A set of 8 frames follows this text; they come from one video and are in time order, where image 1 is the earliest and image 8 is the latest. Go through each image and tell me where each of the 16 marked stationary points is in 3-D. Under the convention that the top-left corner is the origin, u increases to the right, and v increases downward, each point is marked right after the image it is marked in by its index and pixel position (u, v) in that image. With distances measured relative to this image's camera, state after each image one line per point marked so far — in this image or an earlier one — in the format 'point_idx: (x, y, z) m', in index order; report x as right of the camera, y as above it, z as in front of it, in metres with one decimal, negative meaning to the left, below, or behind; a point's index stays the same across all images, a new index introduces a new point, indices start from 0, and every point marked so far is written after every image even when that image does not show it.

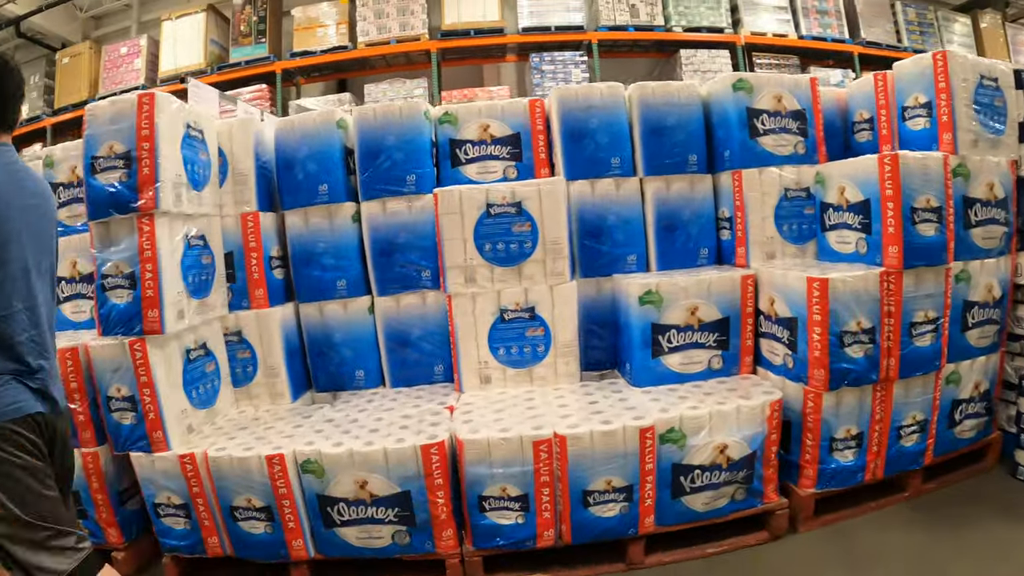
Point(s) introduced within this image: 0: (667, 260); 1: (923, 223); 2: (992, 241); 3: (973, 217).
0: (+0.3, +0.1, +2.6) m
1: (+0.9, +0.1, +2.0) m
2: (+1.2, +0.1, +2.0) m
3: (+1.1, +0.2, +2.0) m
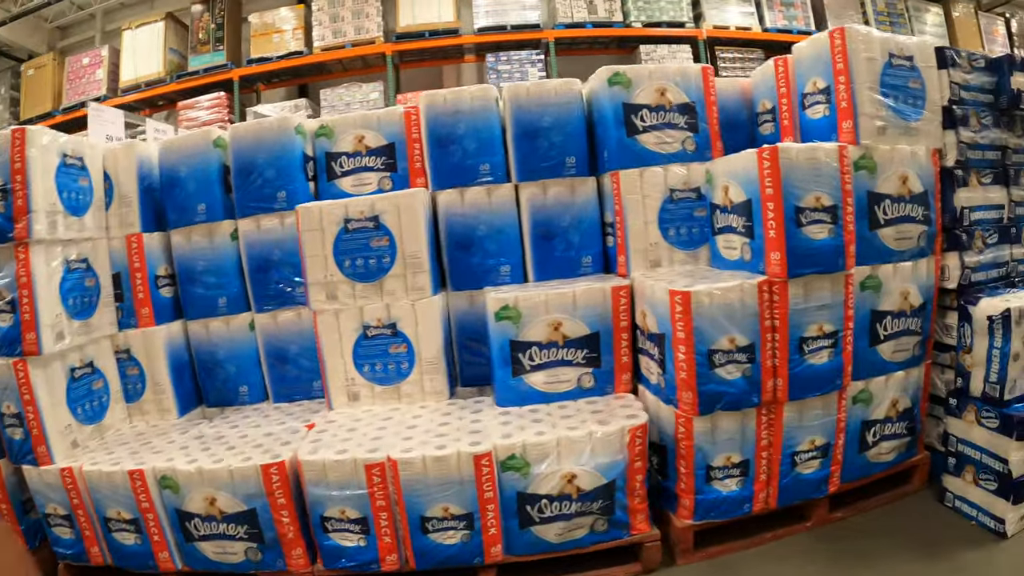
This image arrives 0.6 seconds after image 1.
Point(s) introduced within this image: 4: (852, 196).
0: (0.0, +0.1, +2.4) m
1: (+0.6, +0.1, +1.8) m
2: (+0.9, +0.1, +1.8) m
3: (+0.8, +0.2, +1.8) m
4: (+0.7, +0.2, +1.8) m
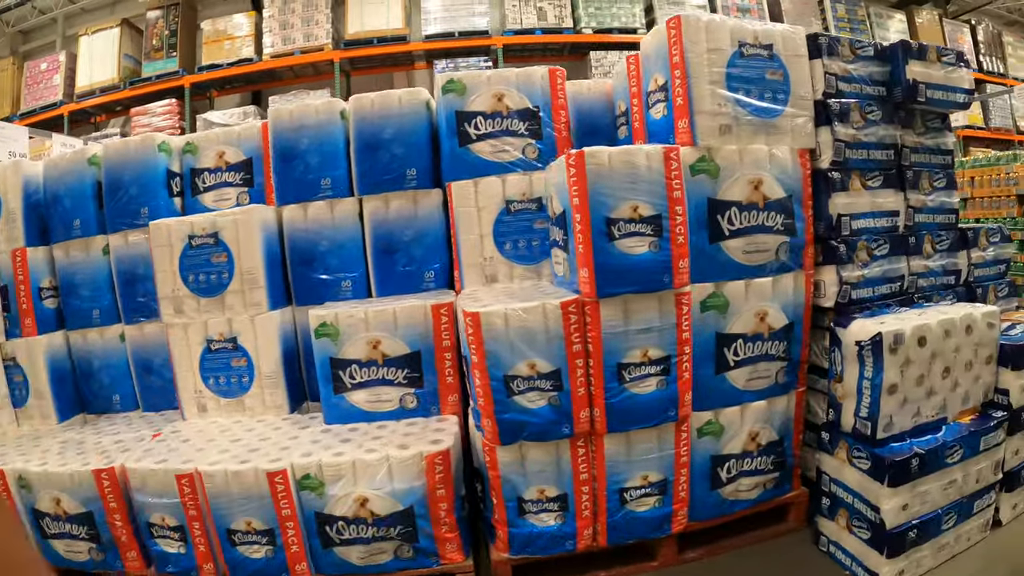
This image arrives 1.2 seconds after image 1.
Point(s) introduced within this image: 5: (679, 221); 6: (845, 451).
0: (-0.3, 0.0, +2.3) m
1: (+0.2, +0.1, +1.6) m
2: (+0.5, +0.1, +1.6) m
3: (+0.4, +0.1, +1.6) m
4: (+0.3, +0.2, +1.6) m
5: (+0.3, +0.1, +1.6) m
6: (+0.7, -0.3, +1.8) m
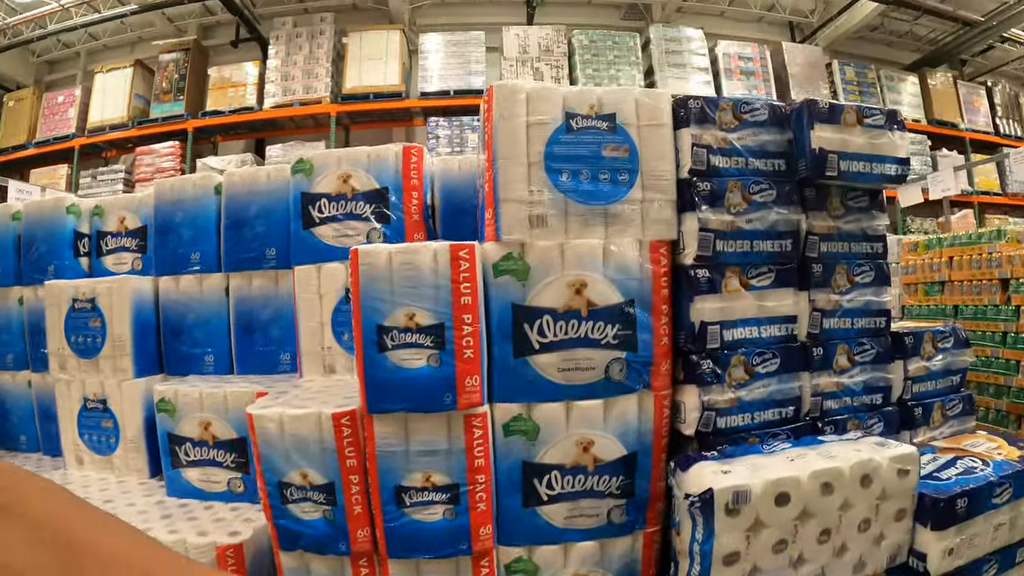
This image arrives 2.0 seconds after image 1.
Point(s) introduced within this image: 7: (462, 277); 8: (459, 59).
0: (-0.6, -0.2, +2.1) m
1: (-0.2, -0.1, +1.4) m
2: (+0.1, -0.1, +1.4) m
3: (0.0, -0.1, +1.4) m
4: (-0.1, 0.0, +1.4) m
5: (-0.1, -0.1, +1.4) m
6: (+0.3, -0.6, +1.6) m
7: (-0.1, 0.0, +1.4) m
8: (-0.3, +1.2, +4.4) m
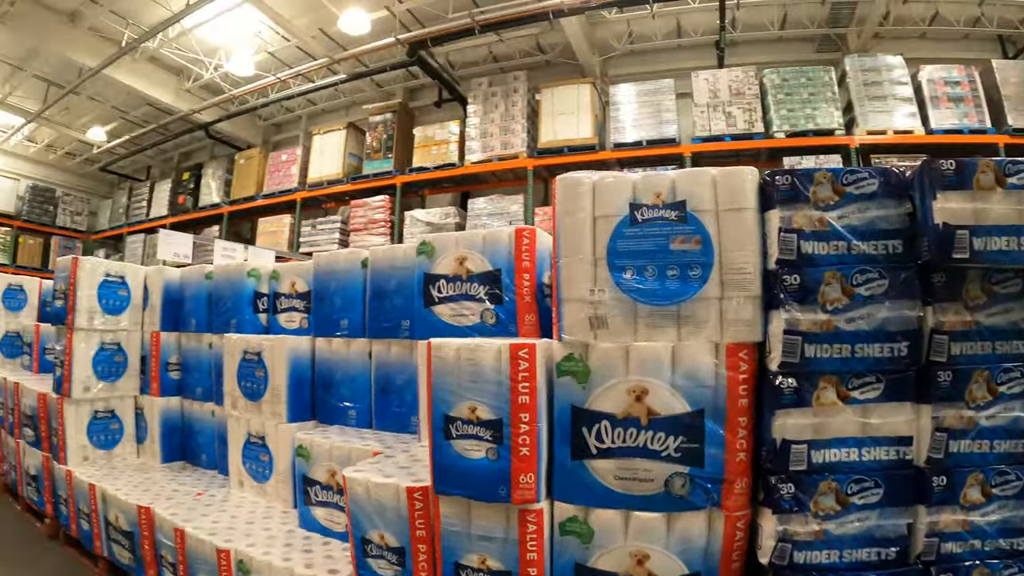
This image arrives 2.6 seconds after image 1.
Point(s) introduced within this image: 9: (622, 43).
0: (-0.3, -0.3, +2.2) m
1: (-0.1, -0.2, +1.4) m
2: (+0.2, -0.3, +1.3) m
3: (+0.2, -0.2, +1.4) m
4: (+0.1, -0.2, +1.4) m
5: (0.0, -0.2, +1.4) m
6: (+0.5, -0.7, +1.4) m
7: (0.0, -0.1, +1.4) m
8: (+0.7, +0.9, +4.4) m
9: (+0.6, +1.5, +5.2) m
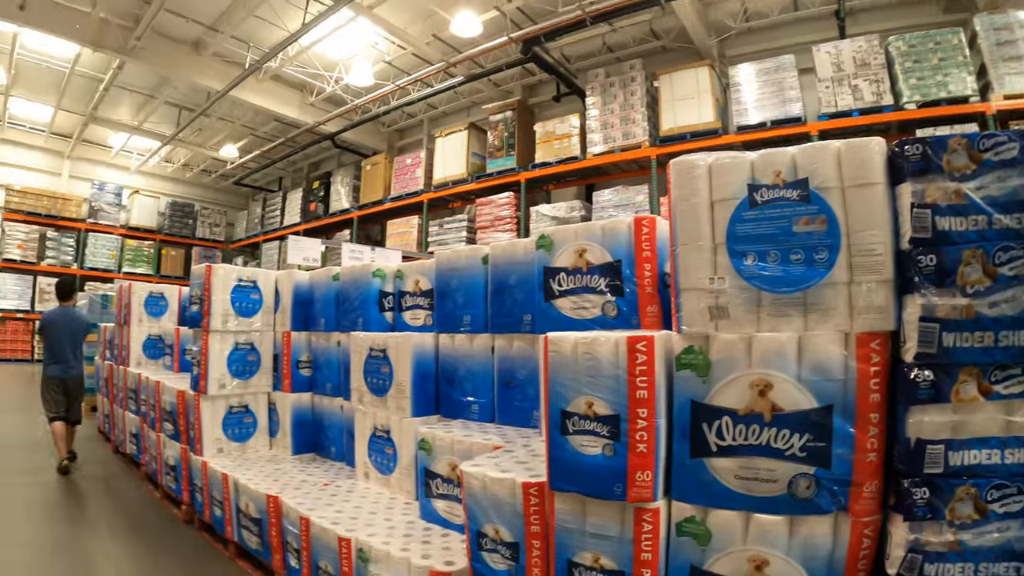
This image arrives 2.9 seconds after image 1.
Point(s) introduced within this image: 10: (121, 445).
0: (0.0, -0.3, +2.2) m
1: (+0.1, -0.2, +1.4) m
2: (+0.4, -0.3, +1.2) m
3: (+0.3, -0.2, +1.3) m
4: (+0.2, -0.2, +1.3) m
5: (+0.2, -0.2, +1.3) m
6: (+0.6, -0.7, +1.3) m
7: (+0.2, -0.1, +1.3) m
8: (+1.3, +1.0, +4.2) m
9: (+1.3, +1.5, +5.0) m
10: (-2.6, -1.0, +5.7) m
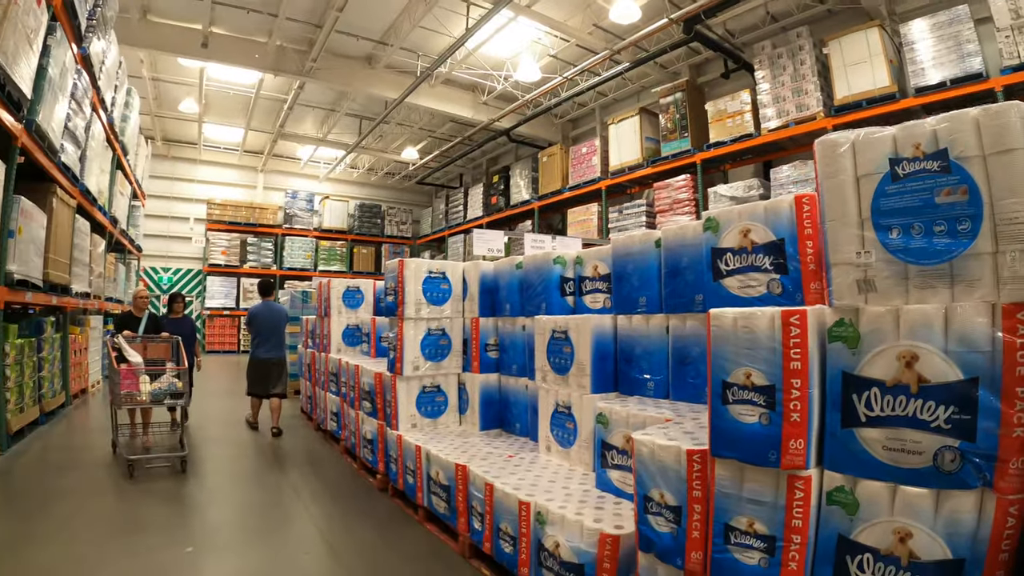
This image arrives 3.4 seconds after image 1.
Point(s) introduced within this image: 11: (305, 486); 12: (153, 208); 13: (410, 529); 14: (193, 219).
0: (+0.4, -0.3, +2.3) m
1: (+0.4, -0.2, +1.4) m
2: (+0.6, -0.2, +1.3) m
3: (+0.6, -0.2, +1.3) m
4: (+0.5, -0.1, +1.4) m
5: (+0.4, -0.2, +1.4) m
6: (+0.9, -0.7, +1.3) m
7: (+0.4, -0.1, +1.4) m
8: (+2.0, +1.1, +3.9) m
9: (+2.2, +1.7, +4.7) m
10: (-1.4, -1.0, +6.2) m
11: (-1.1, -1.0, +4.4) m
12: (-6.5, +1.4, +15.2) m
13: (-0.4, -1.0, +3.5) m
14: (-5.9, +1.3, +15.7) m
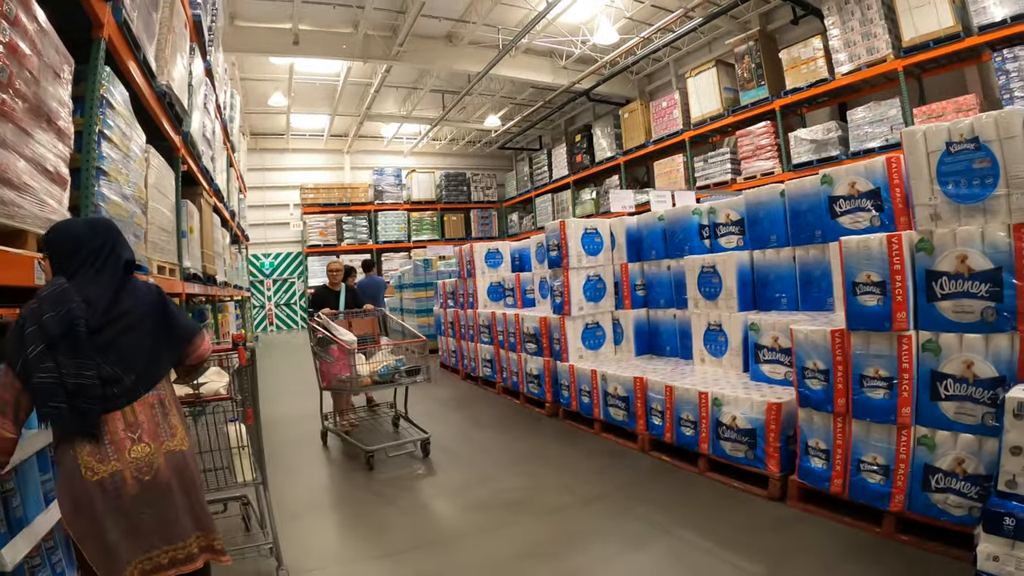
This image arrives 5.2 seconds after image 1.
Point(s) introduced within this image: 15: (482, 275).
0: (+1.1, -0.1, +3.2) m
1: (+0.9, 0.0, +2.3) m
2: (+1.2, -0.1, +2.1) m
3: (+1.1, 0.0, +2.2) m
4: (+1.0, 0.0, +2.2) m
5: (+1.0, 0.0, +2.2) m
6: (+1.5, -0.5, +2.1) m
7: (+1.0, +0.1, +2.3) m
8: (+2.7, +1.6, +4.6) m
9: (+2.9, +2.2, +5.3) m
10: (-0.3, -0.7, +7.3) m
11: (-0.2, -0.8, +5.4) m
12: (-4.8, +1.7, +16.6) m
13: (+0.4, -0.8, +4.5) m
14: (-4.2, +1.6, +17.0) m
15: (-0.2, +0.1, +6.9) m
